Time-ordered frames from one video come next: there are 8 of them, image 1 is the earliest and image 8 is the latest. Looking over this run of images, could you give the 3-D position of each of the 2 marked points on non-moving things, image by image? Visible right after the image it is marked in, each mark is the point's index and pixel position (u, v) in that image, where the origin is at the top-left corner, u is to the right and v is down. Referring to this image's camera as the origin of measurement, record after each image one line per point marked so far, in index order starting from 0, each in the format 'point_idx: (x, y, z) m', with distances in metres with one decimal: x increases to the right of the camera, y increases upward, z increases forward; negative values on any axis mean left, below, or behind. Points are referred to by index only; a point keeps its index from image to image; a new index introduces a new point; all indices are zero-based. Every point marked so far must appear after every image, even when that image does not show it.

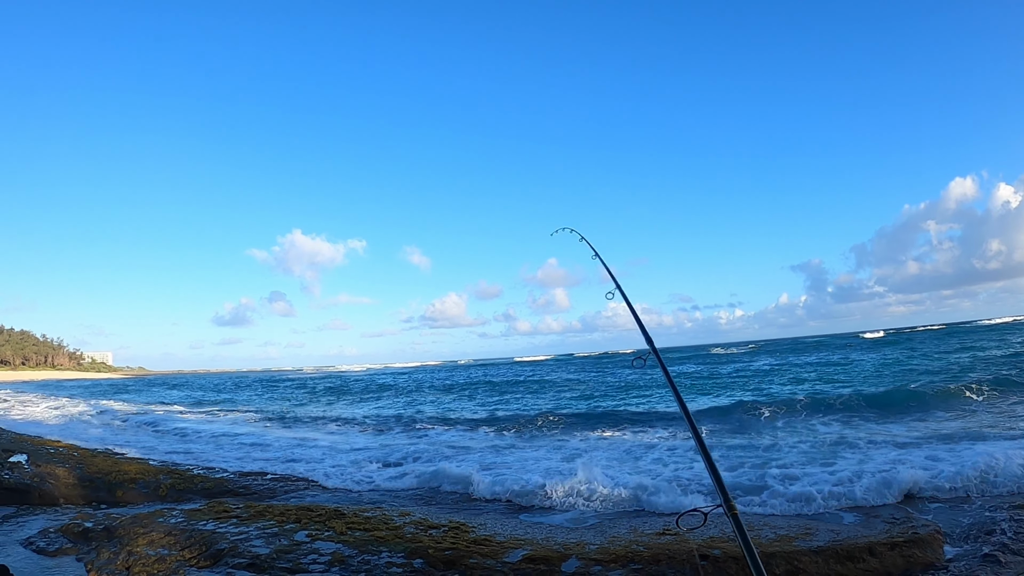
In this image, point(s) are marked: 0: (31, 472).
0: (-6.7, -2.7, +7.7) m
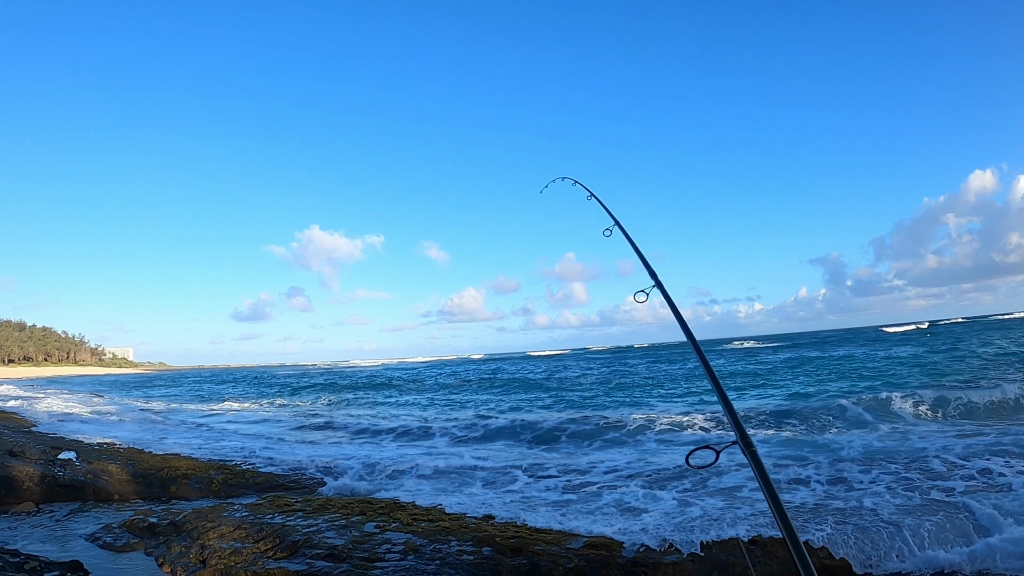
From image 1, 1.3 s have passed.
0: (-6.0, -2.6, +7.8) m
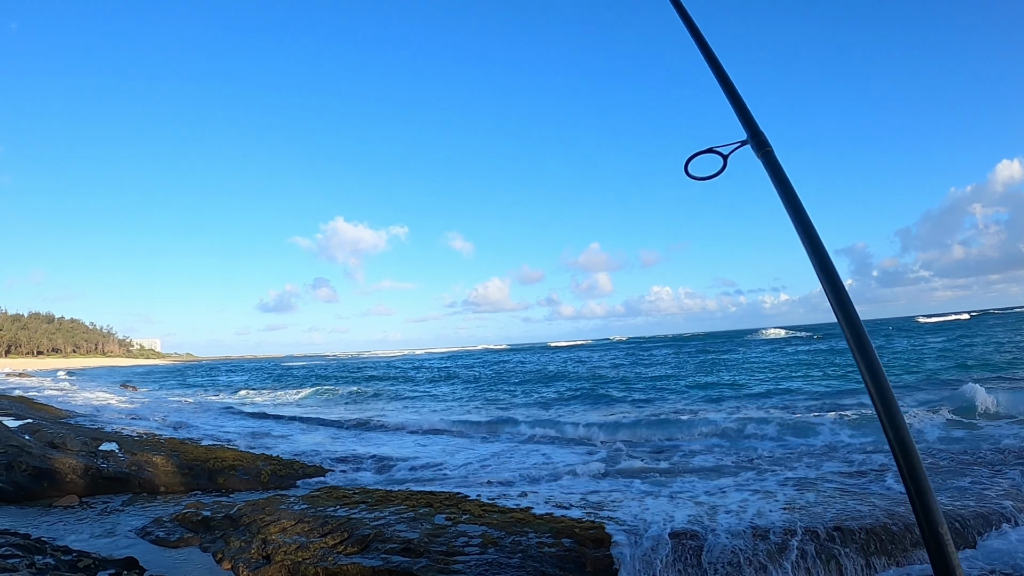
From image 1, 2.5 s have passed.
0: (-5.2, -2.3, +7.5) m
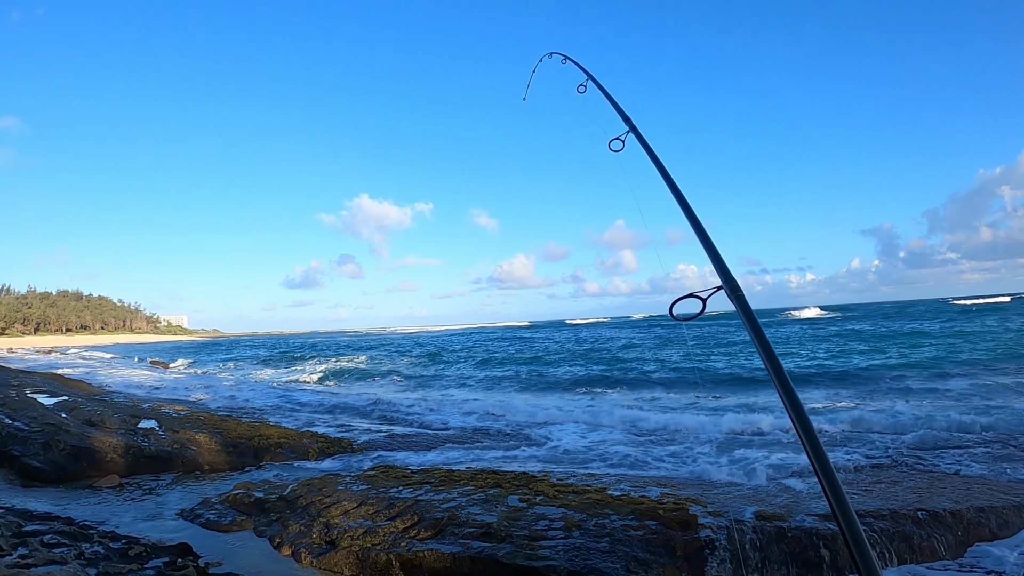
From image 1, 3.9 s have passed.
0: (-4.5, -2.0, +7.3) m
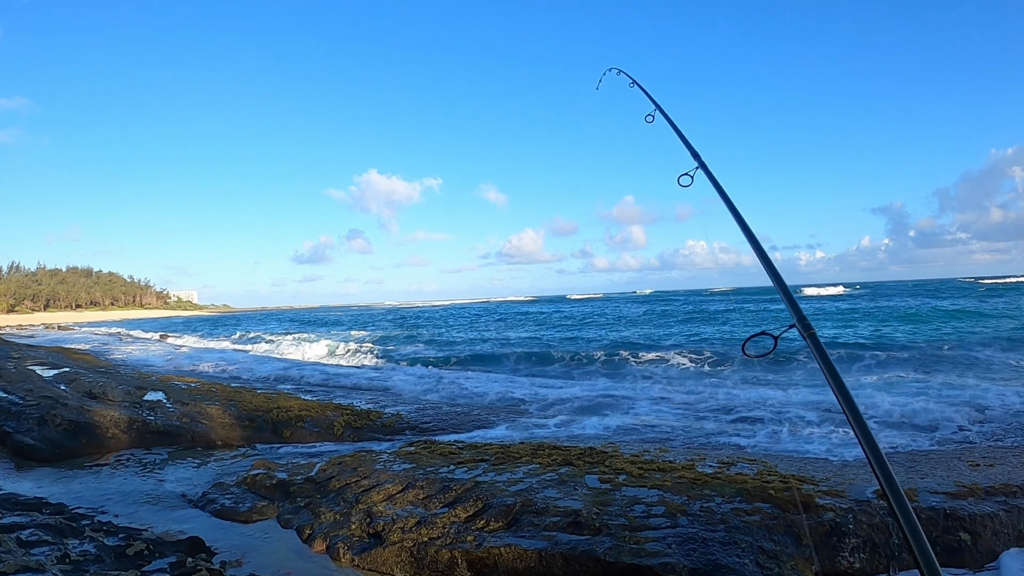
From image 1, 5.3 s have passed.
0: (-4.0, -1.4, +6.6) m
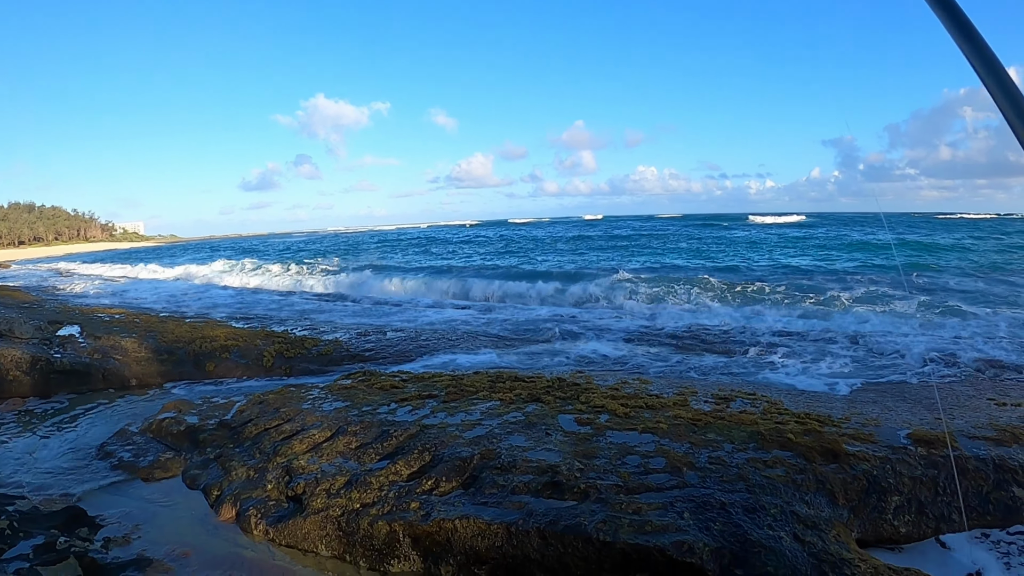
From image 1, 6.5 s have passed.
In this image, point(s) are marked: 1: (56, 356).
0: (-4.4, -0.6, +5.7) m
1: (-4.5, -0.6, +5.4) m
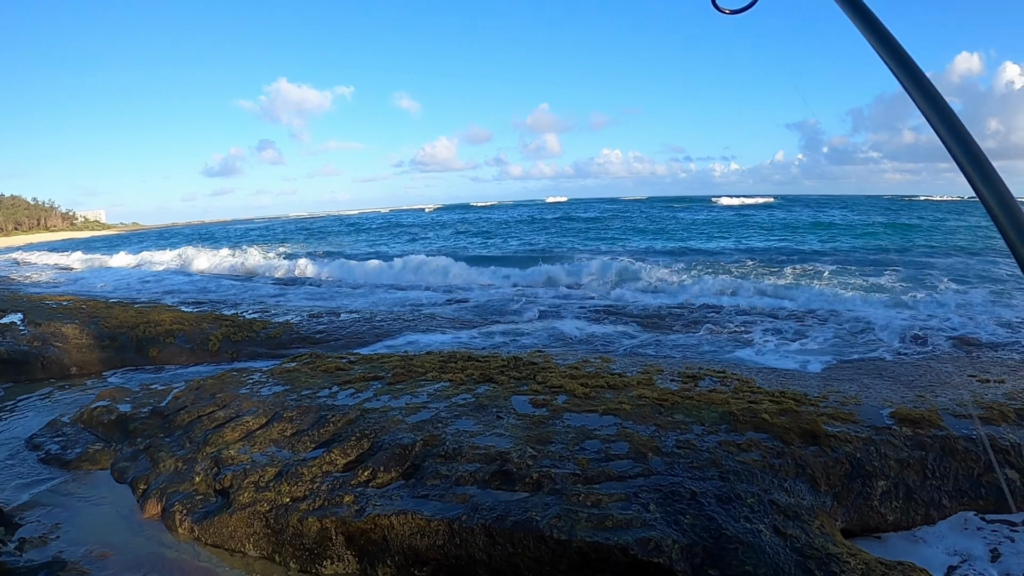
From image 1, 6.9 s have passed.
0: (-4.7, -0.4, +5.3) m
1: (-4.8, -0.5, +5.0) m
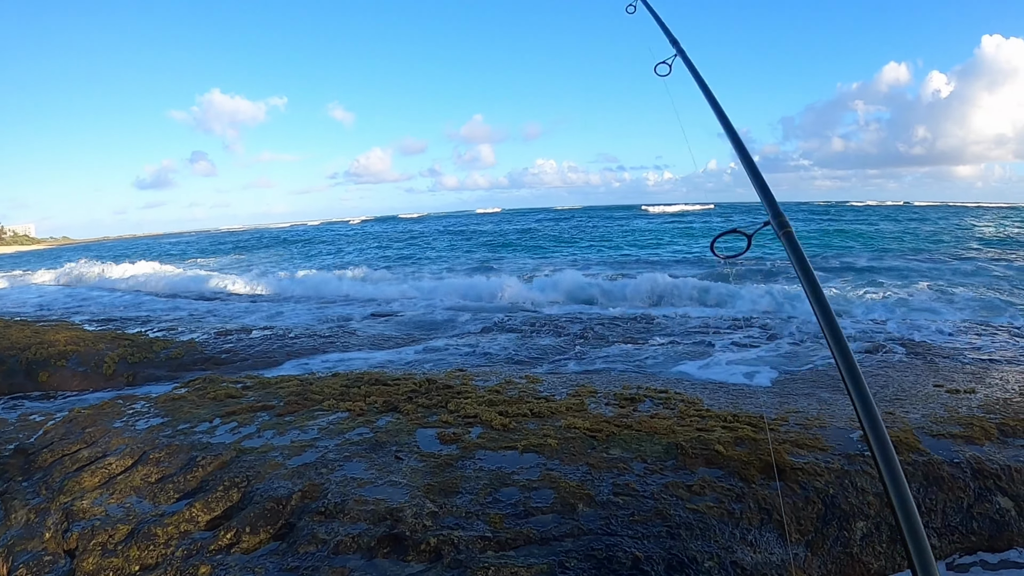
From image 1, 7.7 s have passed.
0: (-5.2, -0.6, +4.6) m
1: (-5.2, -0.6, +4.2) m
